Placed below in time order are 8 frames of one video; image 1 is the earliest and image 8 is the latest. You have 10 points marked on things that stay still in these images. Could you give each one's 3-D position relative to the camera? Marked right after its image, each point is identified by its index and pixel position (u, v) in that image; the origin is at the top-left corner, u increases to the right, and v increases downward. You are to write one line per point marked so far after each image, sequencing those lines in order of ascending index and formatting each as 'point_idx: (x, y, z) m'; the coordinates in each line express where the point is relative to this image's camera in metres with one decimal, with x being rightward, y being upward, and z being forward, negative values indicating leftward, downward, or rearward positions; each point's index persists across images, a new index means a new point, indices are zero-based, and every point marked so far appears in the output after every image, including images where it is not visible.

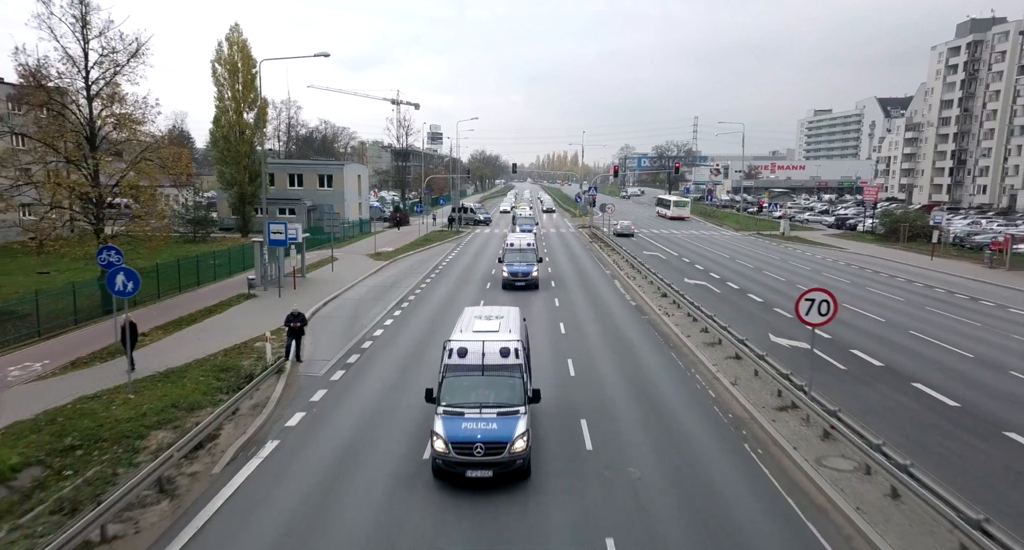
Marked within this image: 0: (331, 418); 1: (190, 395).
0: (-4.1, -3.2, +14.9) m
1: (-7.5, -2.8, +15.3) m
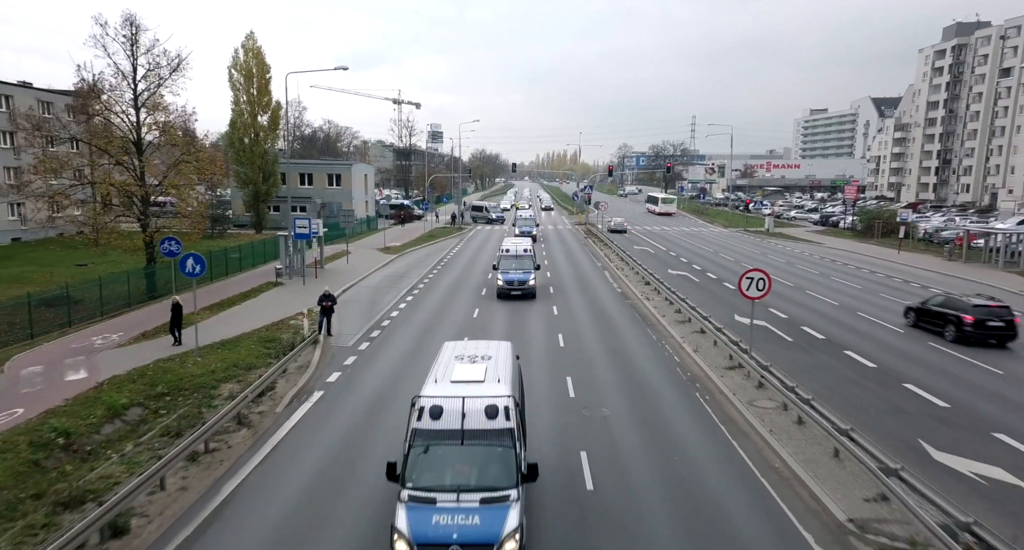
0: (-4.1, -2.8, +18.2) m
1: (-7.5, -2.3, +18.6) m
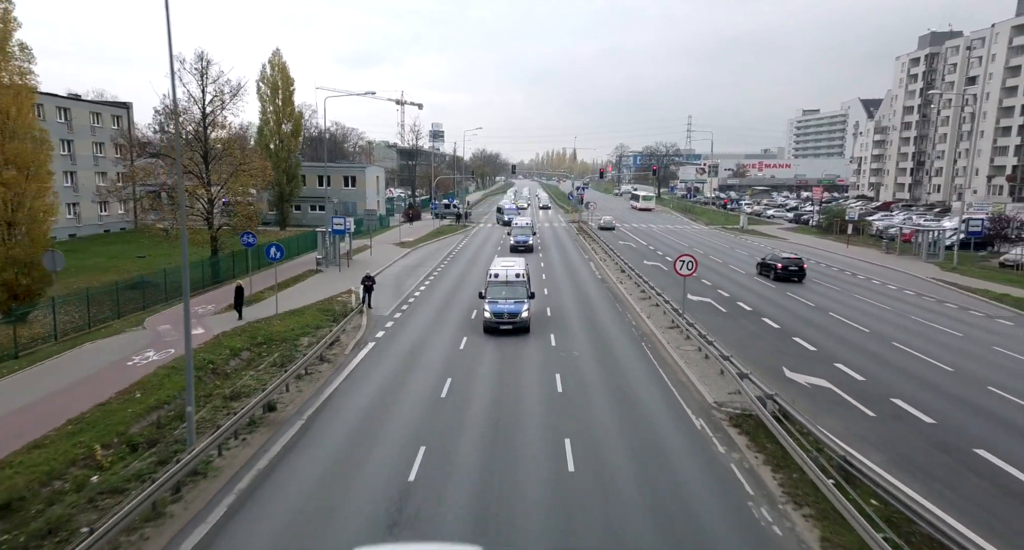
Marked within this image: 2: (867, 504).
0: (-4.2, -2.2, +24.8) m
1: (-7.6, -1.7, +25.2) m
2: (+6.0, -3.7, +11.2) m
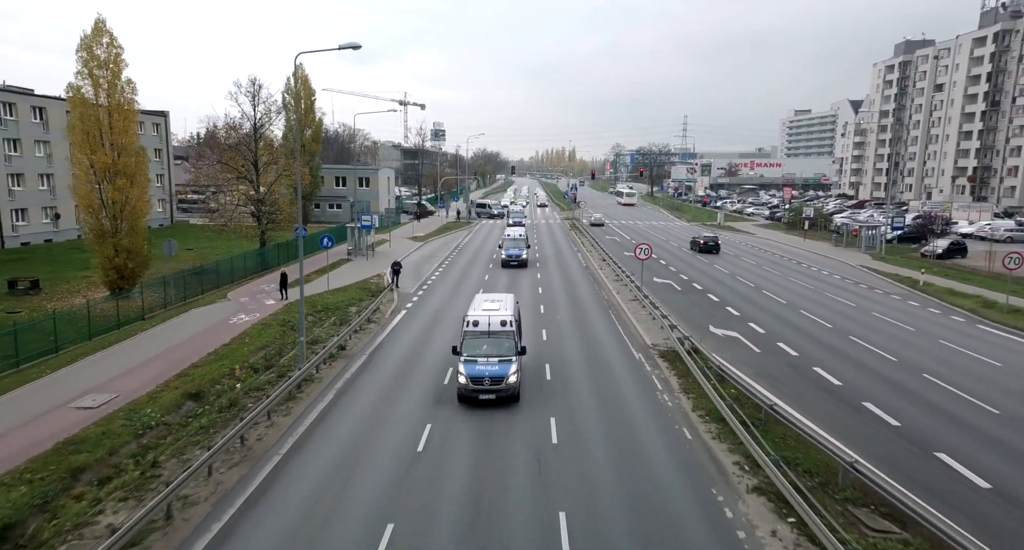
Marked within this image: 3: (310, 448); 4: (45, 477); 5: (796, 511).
0: (-4.2, -1.5, +31.9) m
1: (-7.6, -1.0, +32.4) m
2: (+5.9, -3.1, +18.4) m
3: (-4.8, -4.1, +15.8) m
4: (-9.5, -4.1, +13.5) m
5: (+5.0, -4.2, +11.7) m
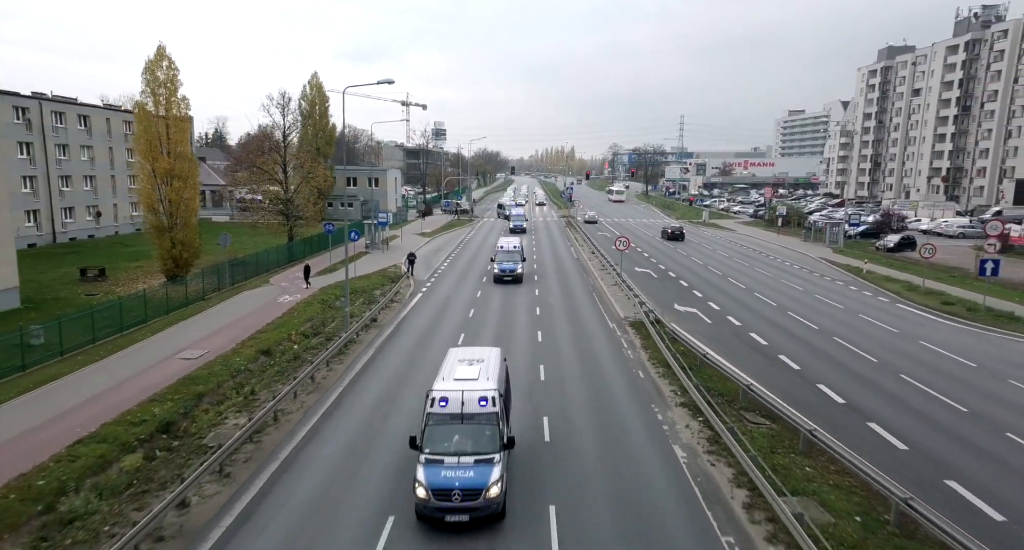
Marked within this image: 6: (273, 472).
0: (-4.3, -0.9, +37.5) m
1: (-7.7, -0.4, +37.9) m
2: (+5.9, -2.5, +23.9) m
3: (-4.8, -3.5, +21.4) m
4: (-9.5, -3.5, +19.1) m
5: (+5.0, -3.6, +17.2) m
6: (-5.4, -4.4, +15.1) m
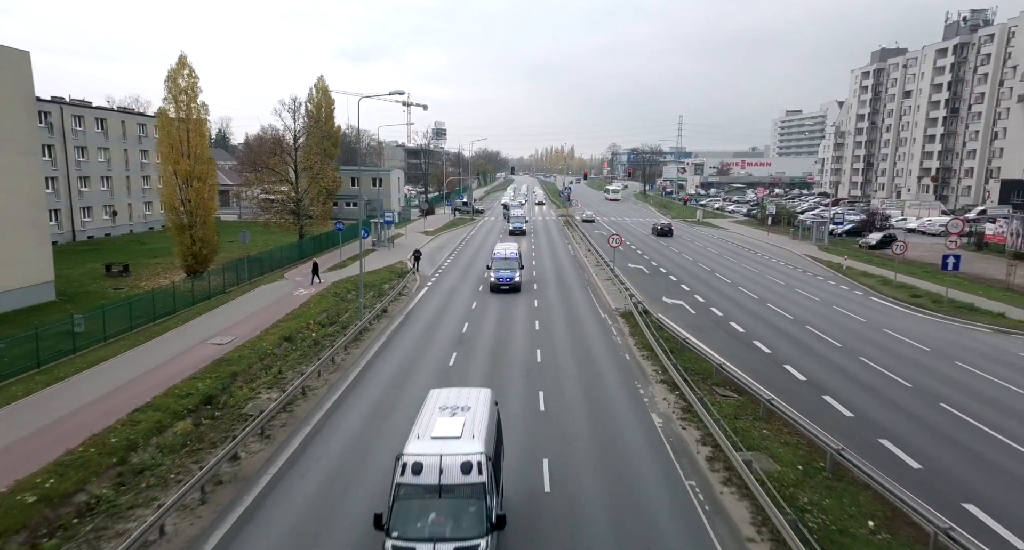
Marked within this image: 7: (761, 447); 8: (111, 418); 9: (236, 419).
0: (-4.3, -0.6, +39.9) m
1: (-7.7, -0.1, +40.3) m
2: (+5.9, -2.2, +26.4) m
3: (-4.8, -3.3, +23.8) m
4: (-9.5, -3.3, +21.5) m
5: (+5.0, -3.4, +19.6) m
6: (-5.4, -4.2, +17.6) m
7: (+5.8, -4.0, +15.5) m
8: (-11.0, -3.8, +18.2) m
9: (-7.6, -3.9, +18.2) m
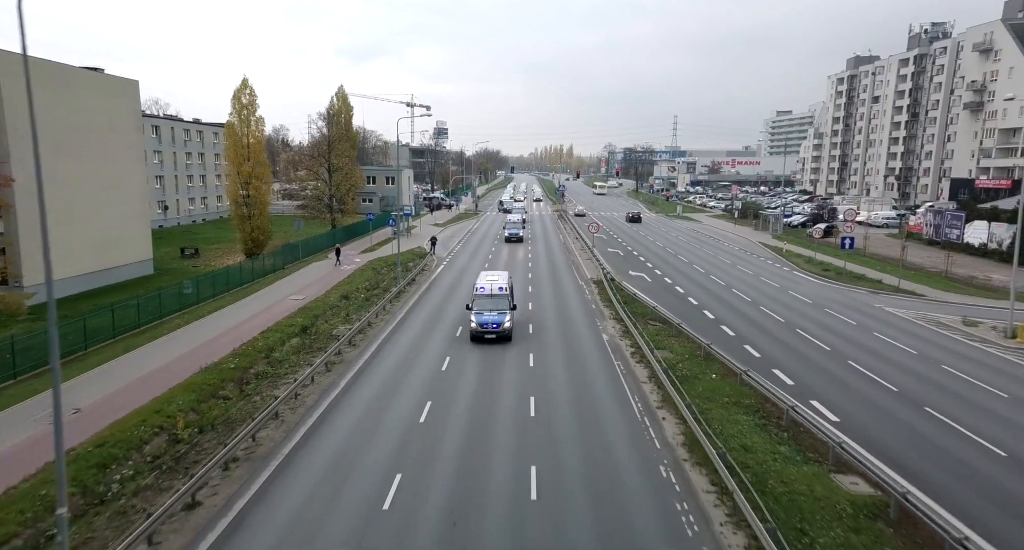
0: (-4.3, +0.8, +49.3) m
1: (-7.7, +1.3, +49.7) m
2: (+5.8, -0.9, +35.7) m
3: (-4.9, -1.9, +33.2) m
4: (-9.6, -2.0, +30.9) m
5: (+4.9, -2.1, +29.0) m
6: (-5.5, -2.9, +26.9) m
7: (+5.7, -2.7, +24.9) m
8: (-11.0, -2.4, +27.6) m
9: (-7.7, -2.6, +27.6) m
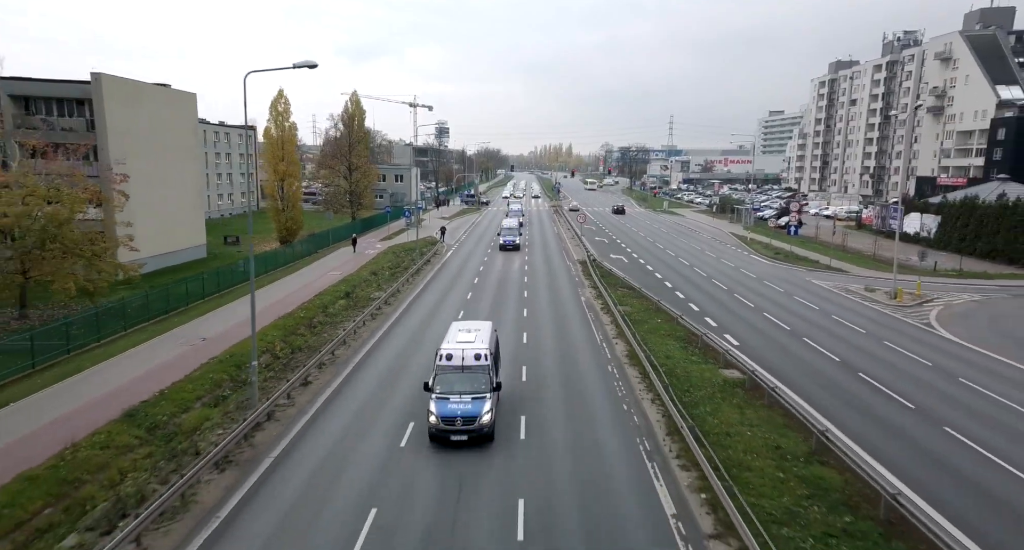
0: (-4.4, +2.1, +57.0) m
1: (-7.8, +2.6, +57.4) m
2: (+5.8, +0.4, +43.4) m
3: (-4.9, -0.7, +40.9) m
4: (-9.7, -0.7, +38.6) m
5: (+4.9, -0.8, +36.7) m
6: (-5.5, -1.6, +34.7) m
7: (+5.7, -1.4, +32.6) m
8: (-11.1, -1.2, +35.3) m
9: (-7.7, -1.3, +35.3) m
